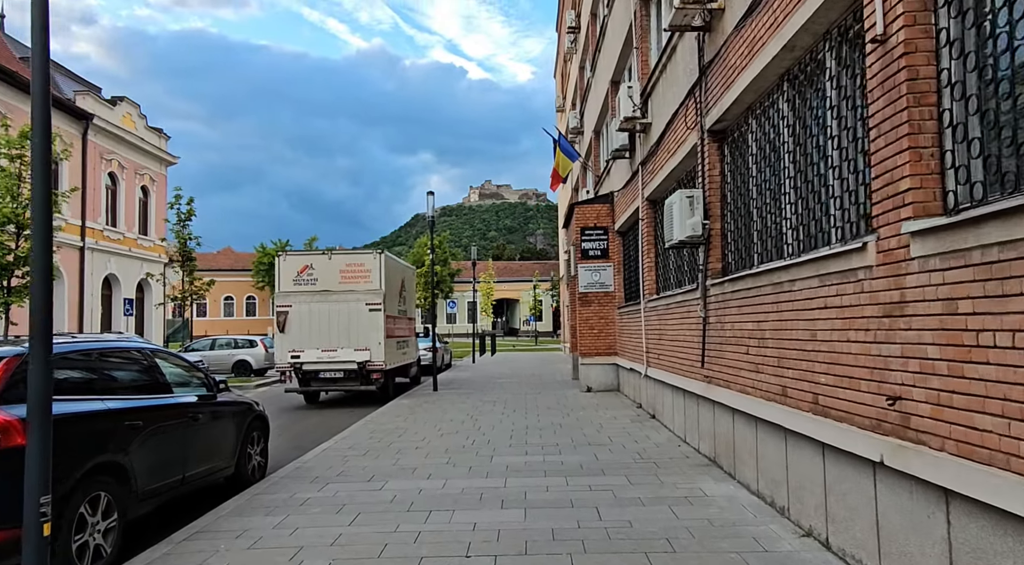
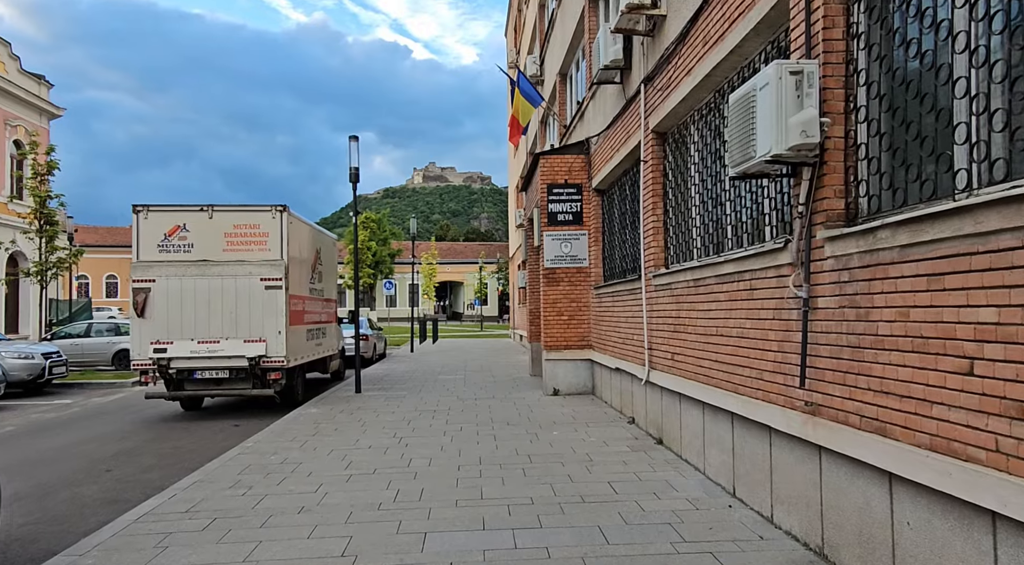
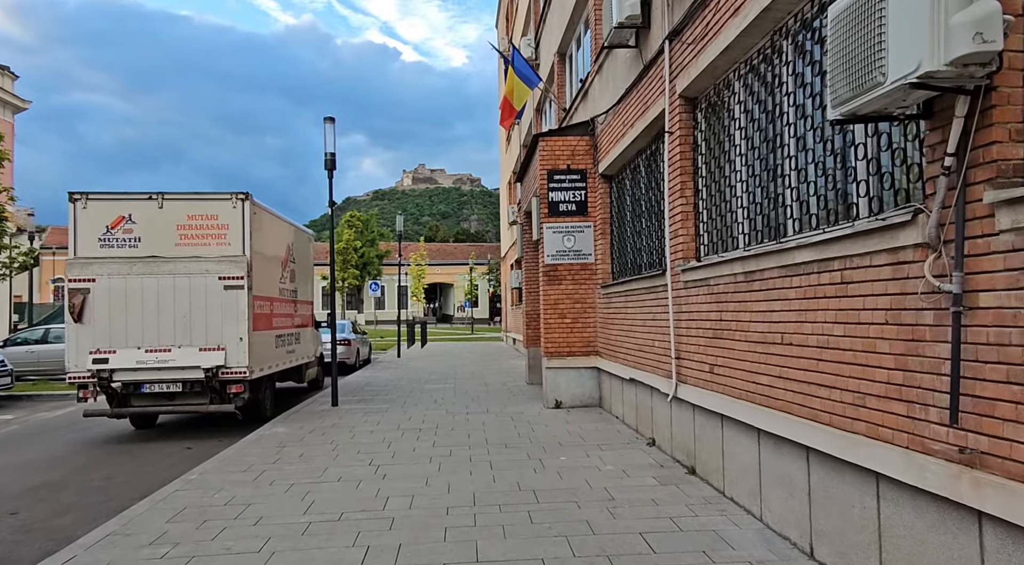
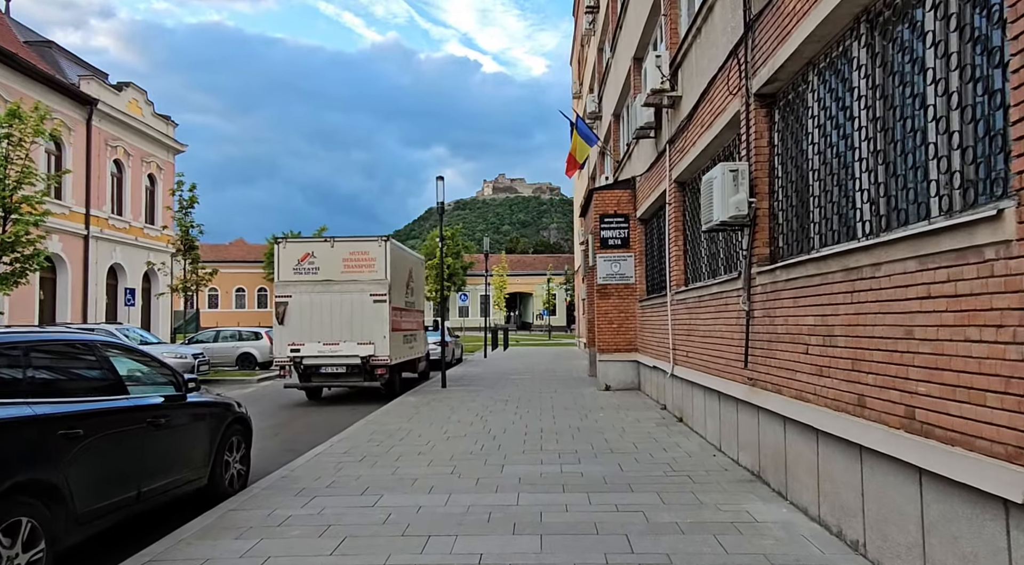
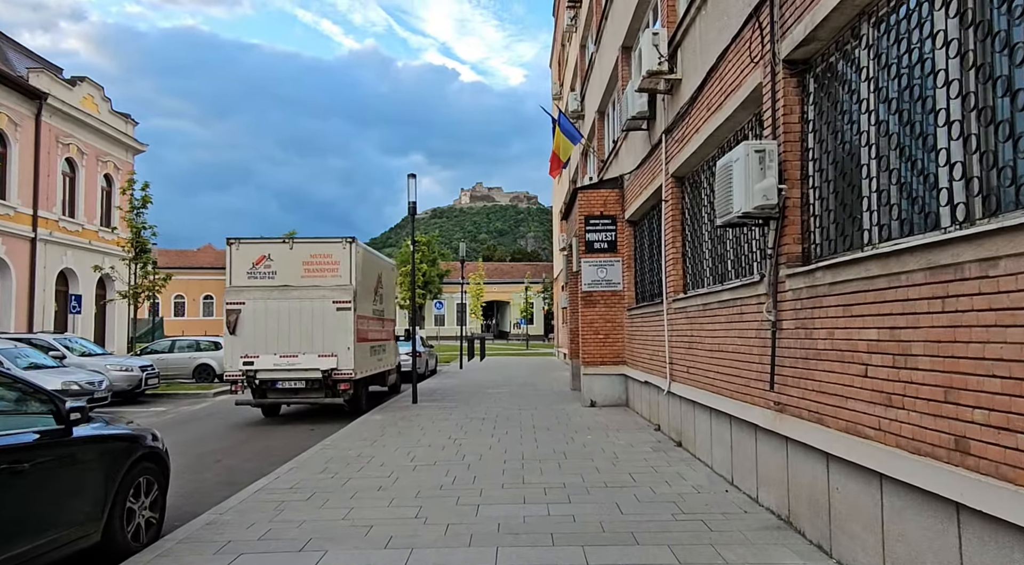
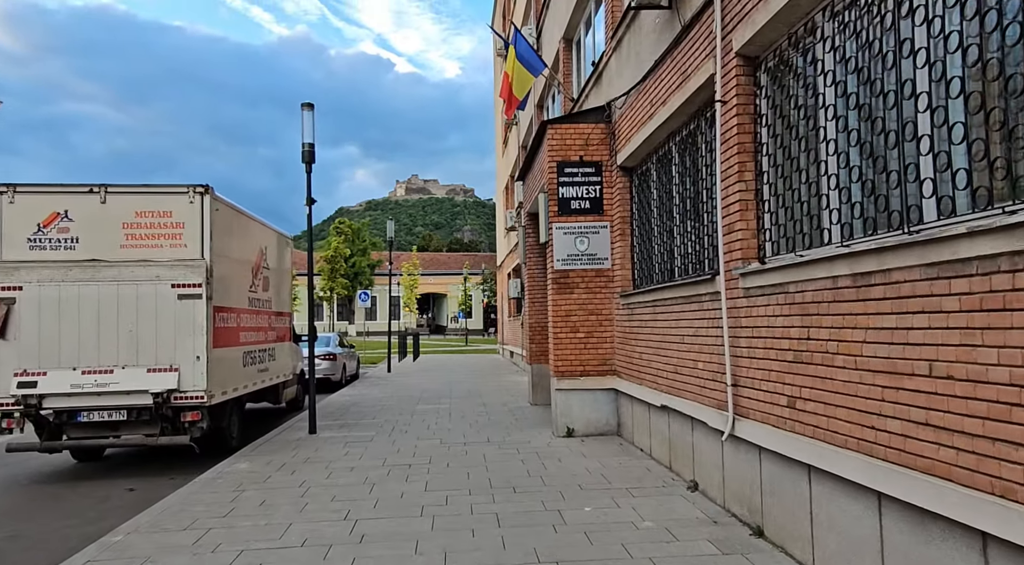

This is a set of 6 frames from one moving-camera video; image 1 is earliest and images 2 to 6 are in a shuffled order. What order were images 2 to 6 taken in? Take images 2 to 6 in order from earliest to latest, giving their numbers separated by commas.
4, 5, 2, 3, 6
